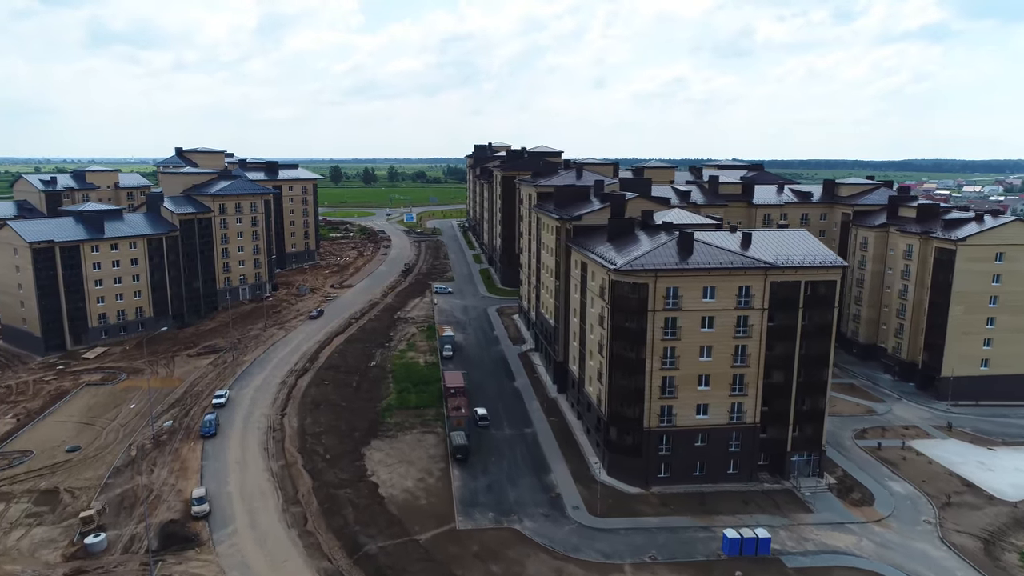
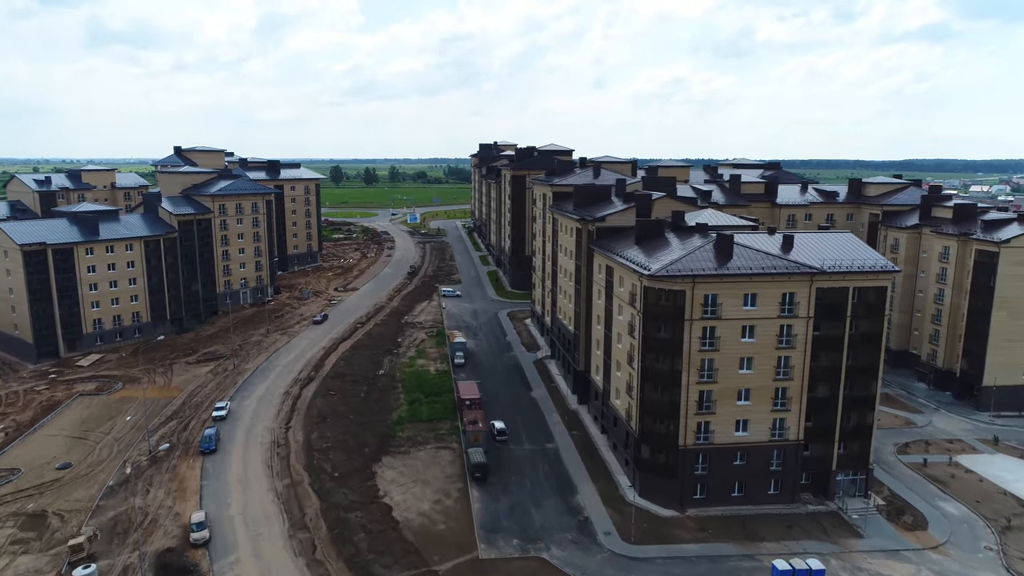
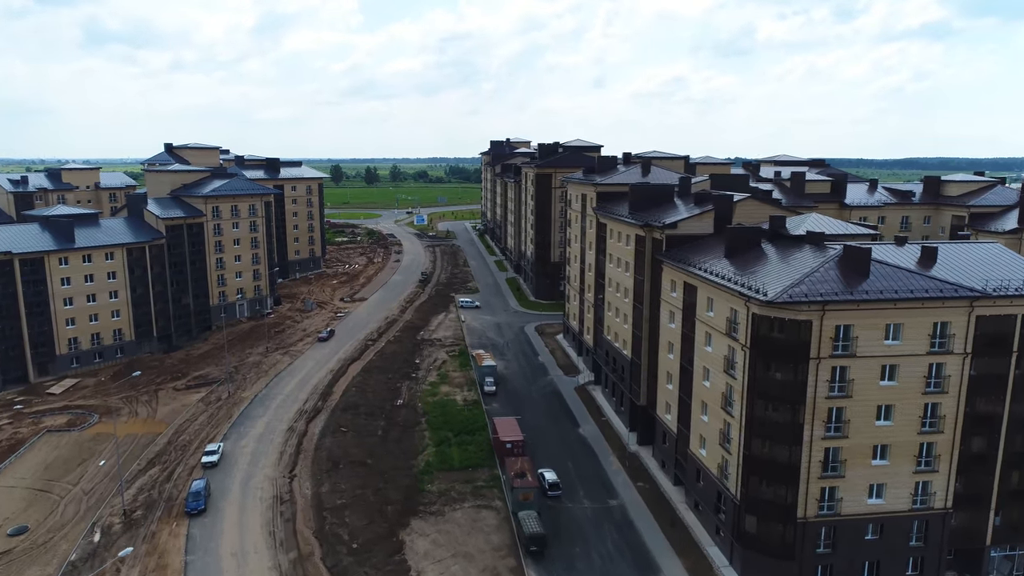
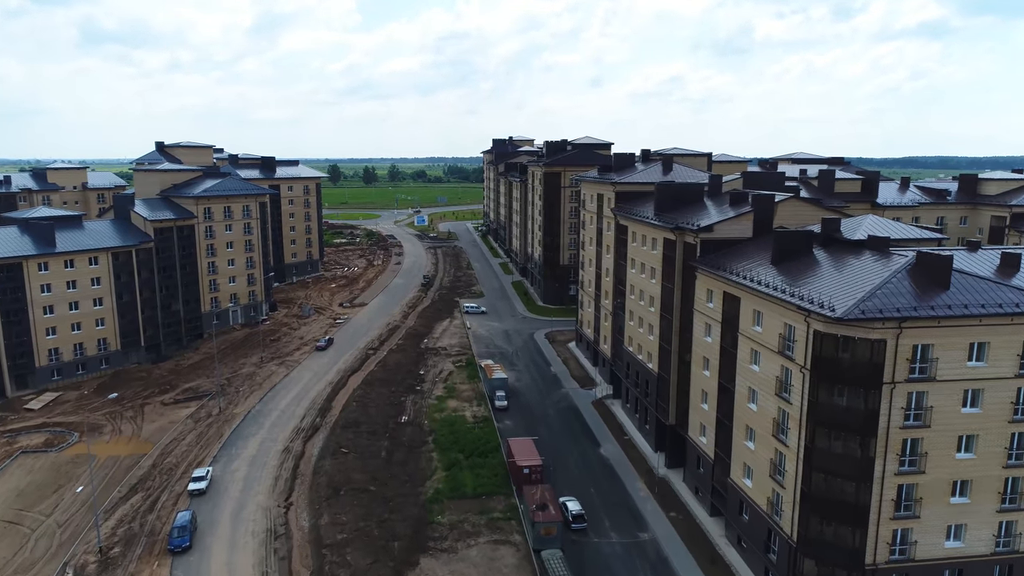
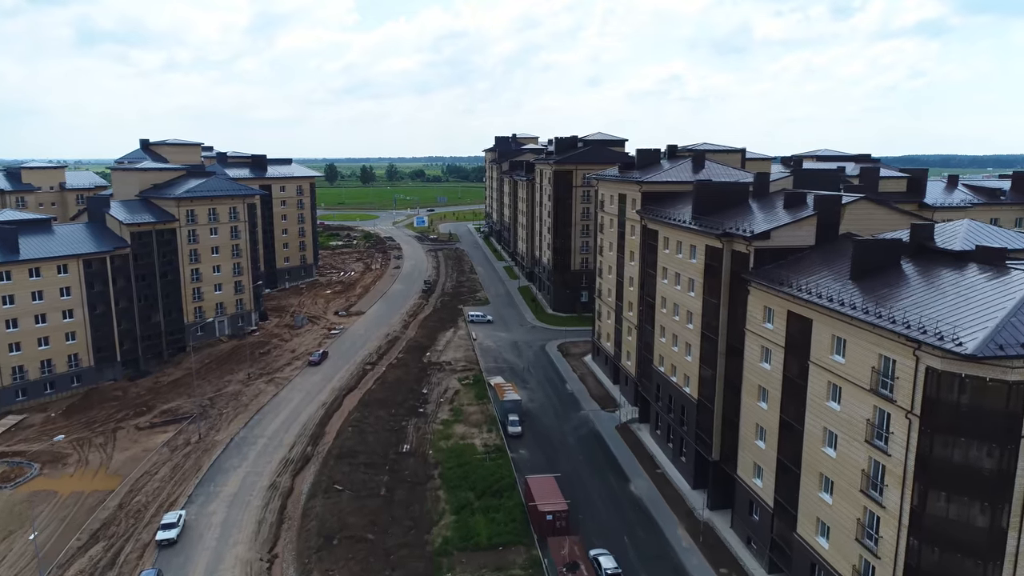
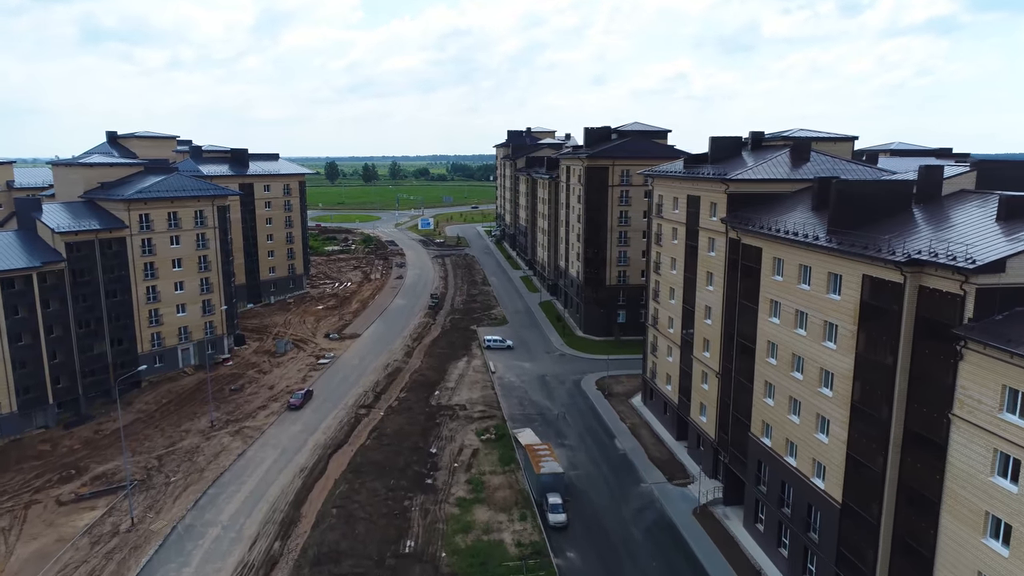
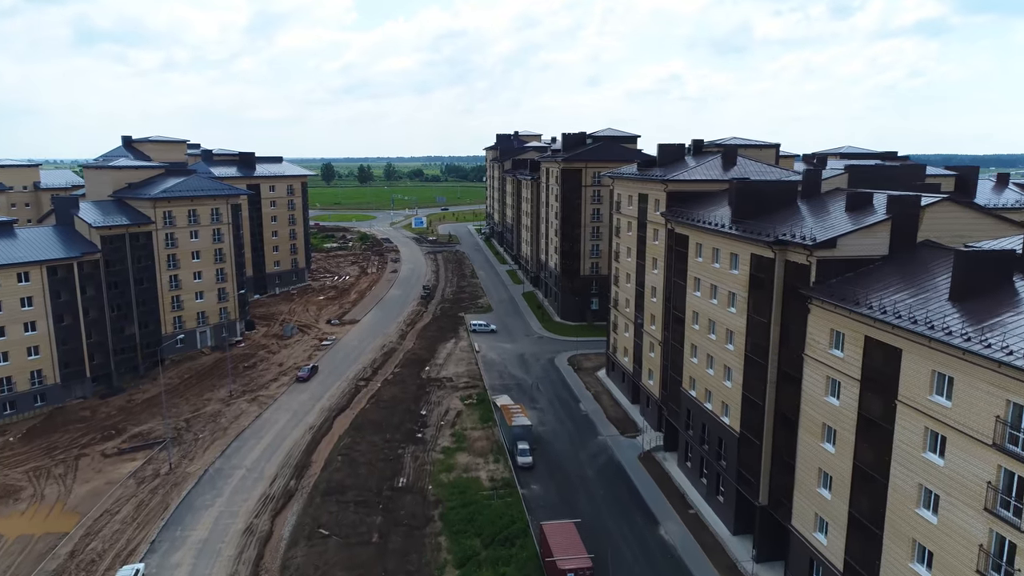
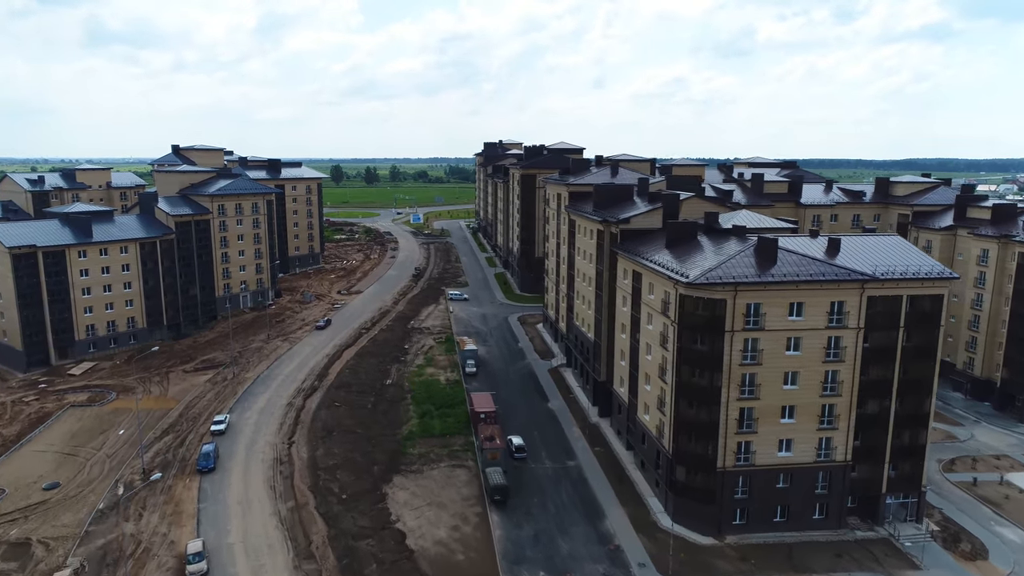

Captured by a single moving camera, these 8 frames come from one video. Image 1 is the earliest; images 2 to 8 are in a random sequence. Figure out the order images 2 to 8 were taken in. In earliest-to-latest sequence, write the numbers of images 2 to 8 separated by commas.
2, 8, 3, 4, 5, 7, 6
